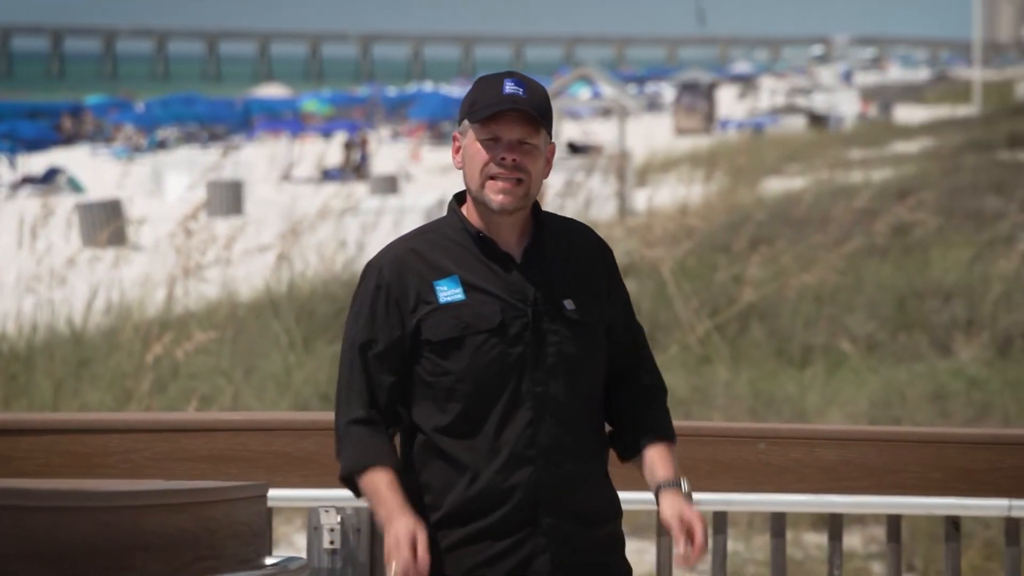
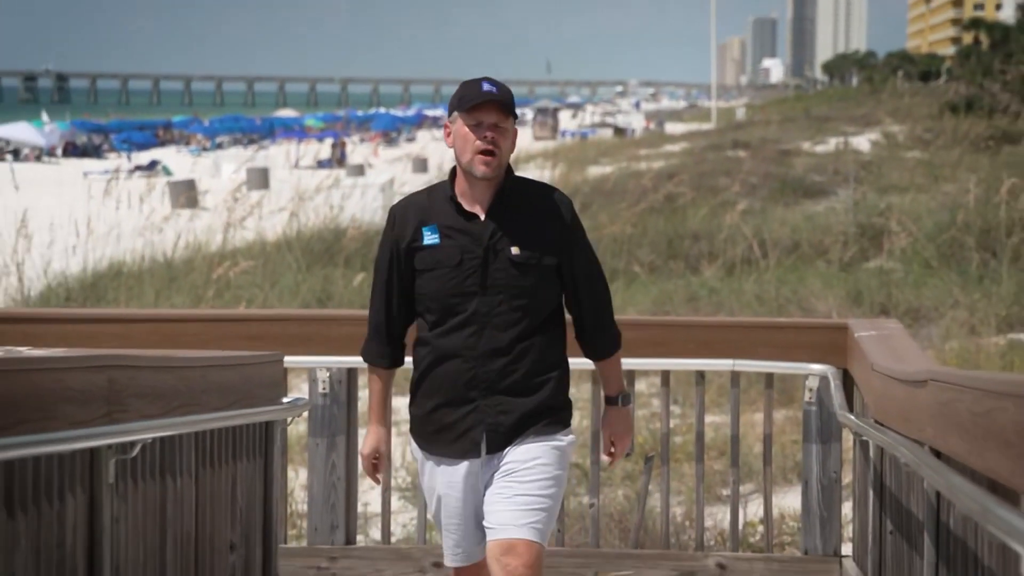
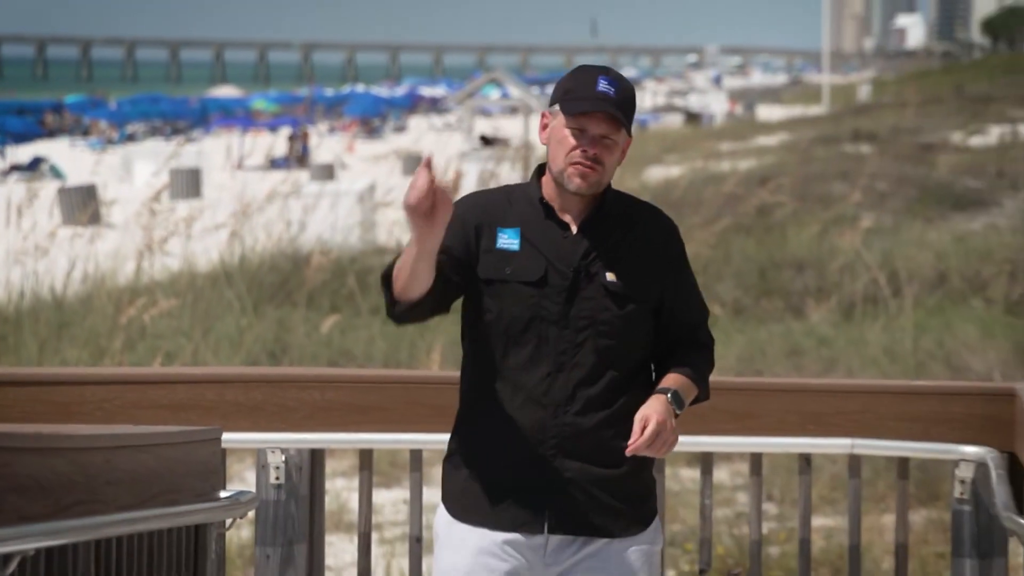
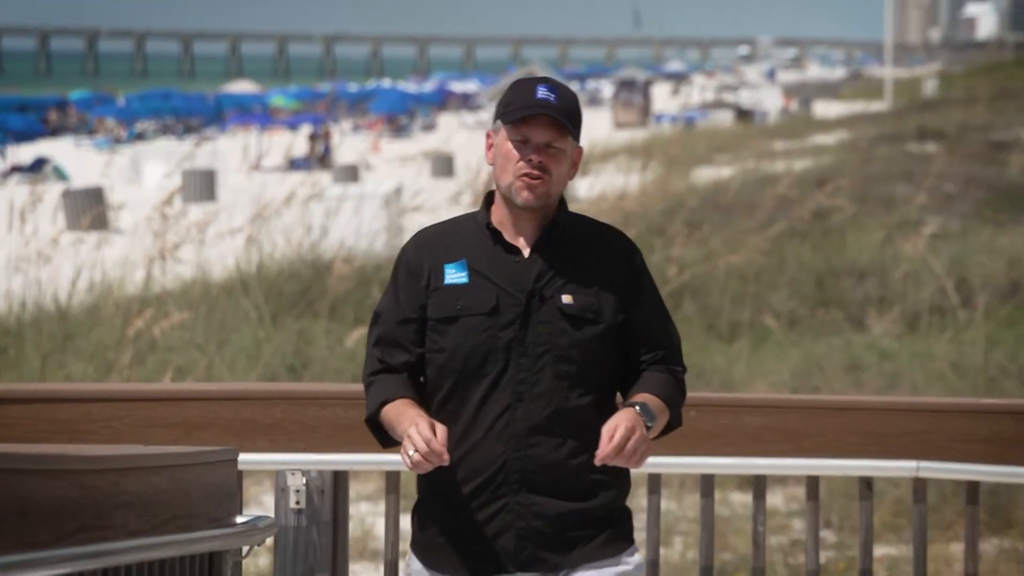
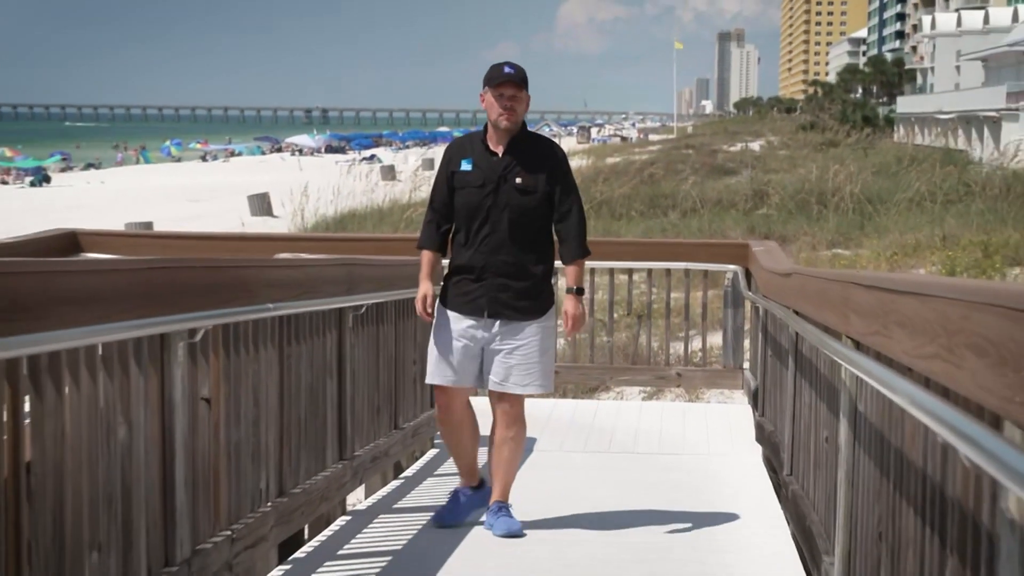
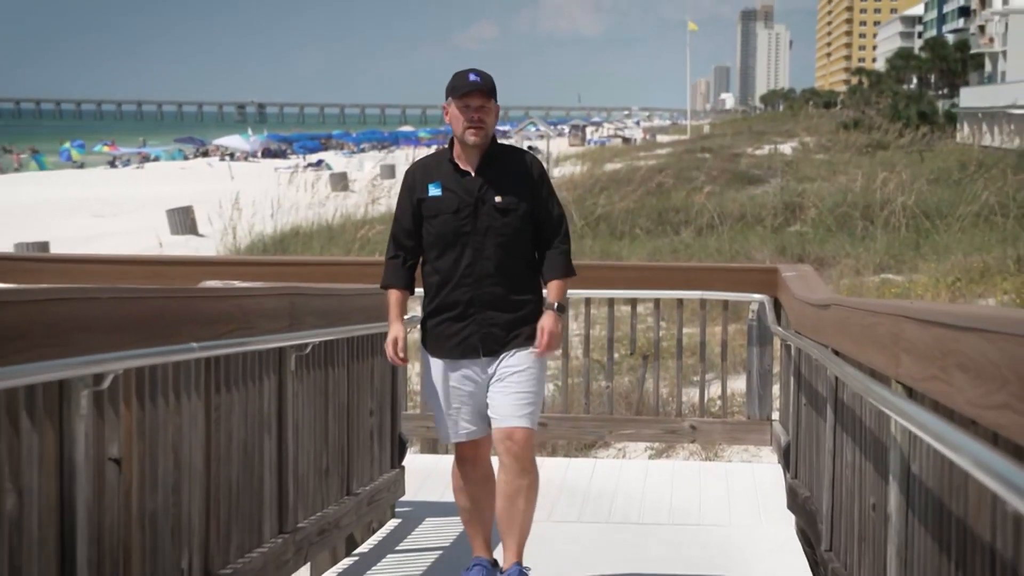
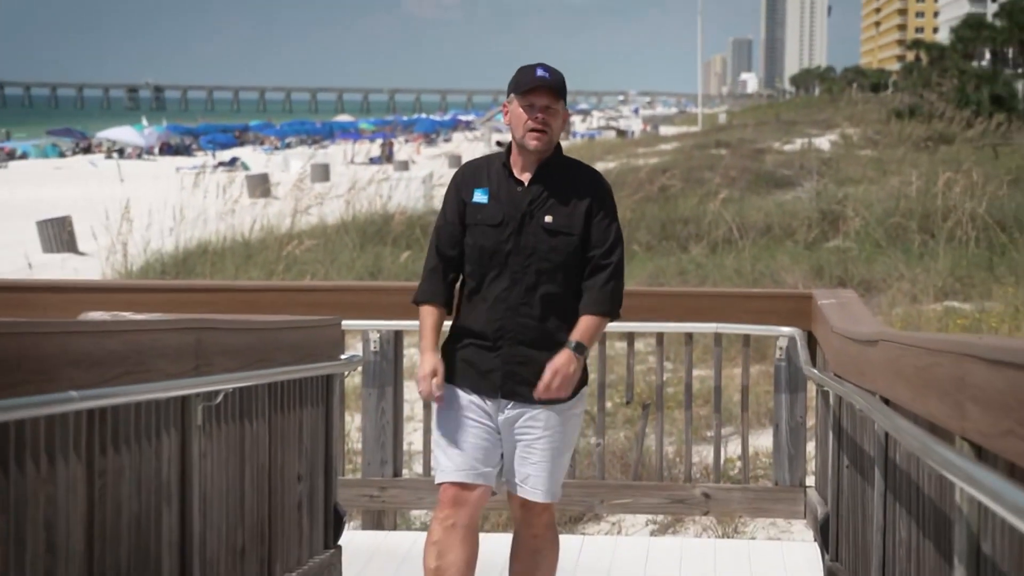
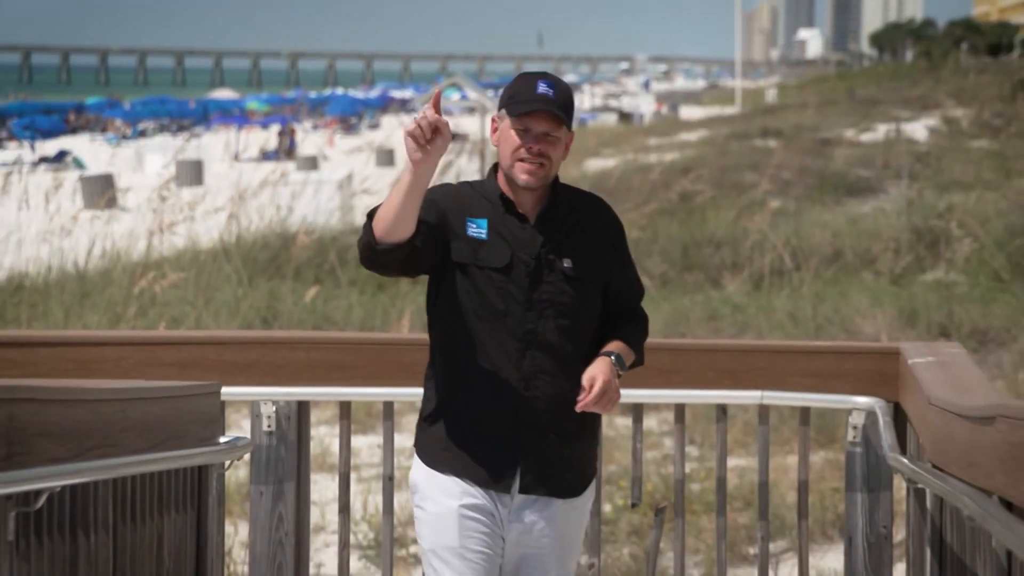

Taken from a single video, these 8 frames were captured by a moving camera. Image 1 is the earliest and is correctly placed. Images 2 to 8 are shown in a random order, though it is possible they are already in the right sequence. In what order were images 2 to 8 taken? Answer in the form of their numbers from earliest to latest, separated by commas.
4, 3, 8, 2, 7, 6, 5
